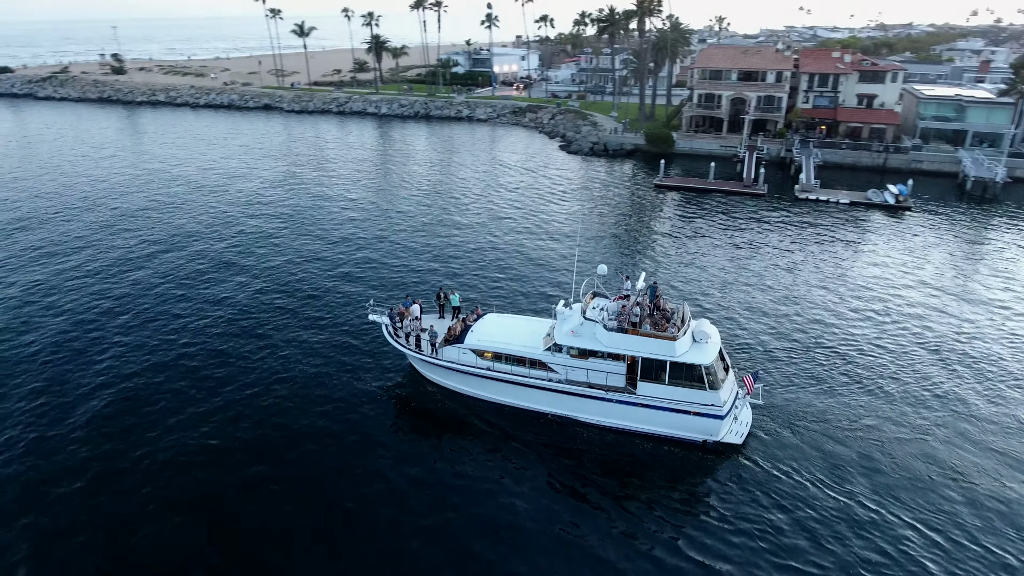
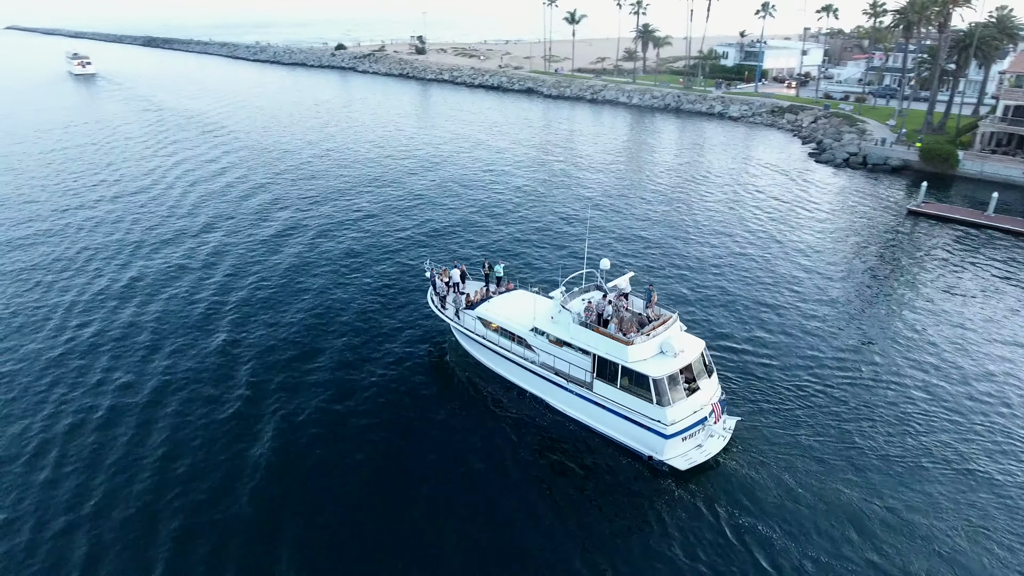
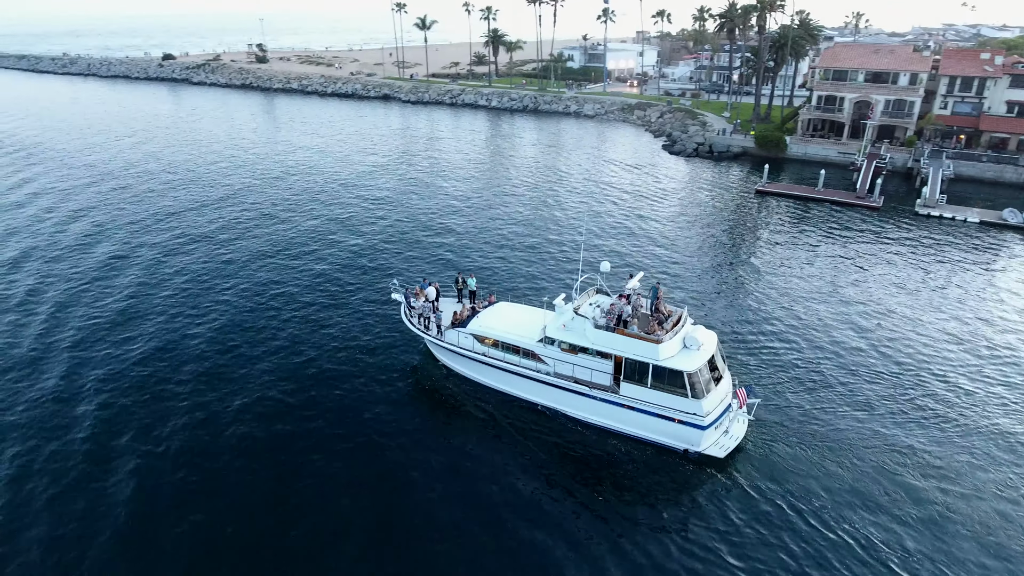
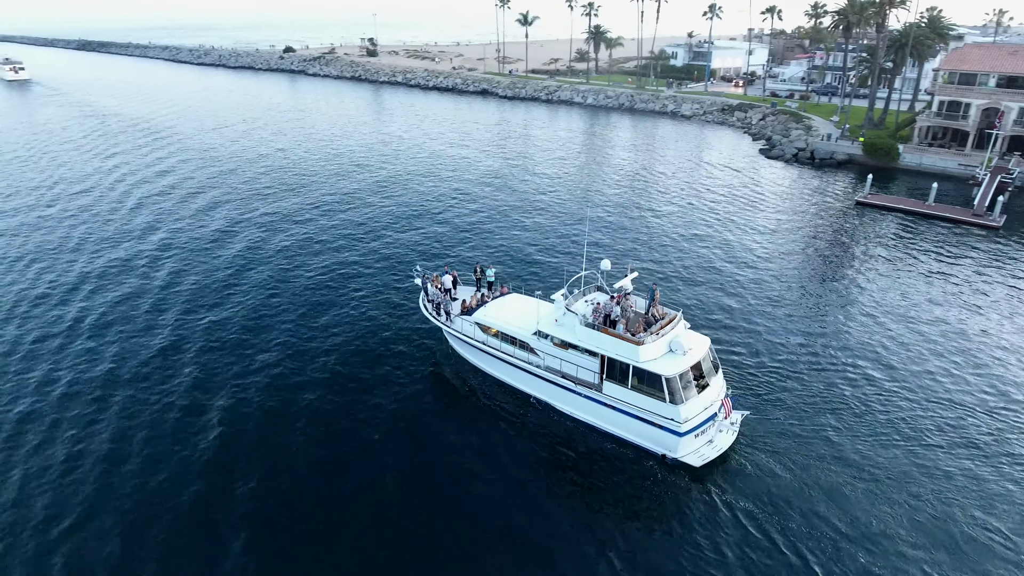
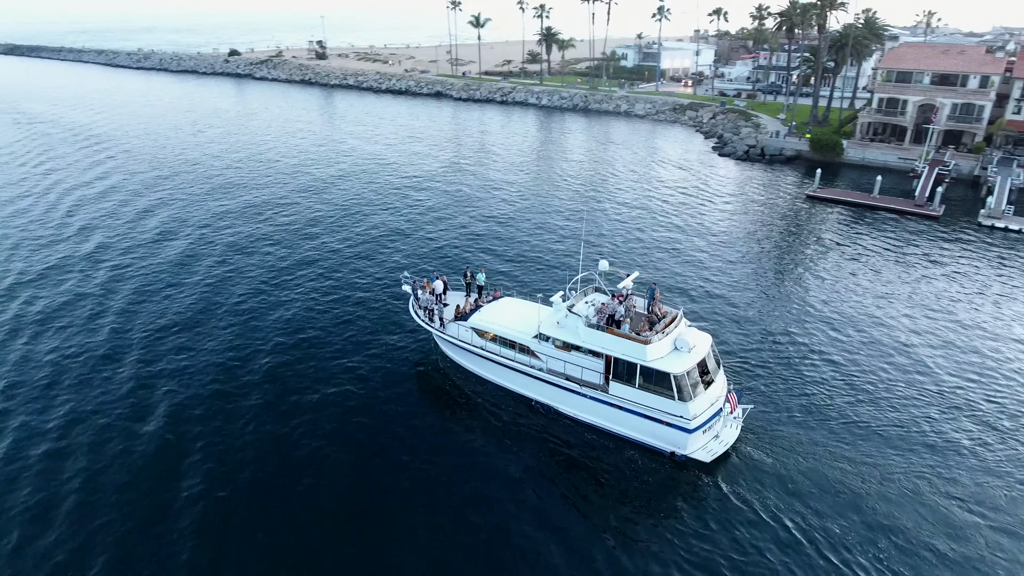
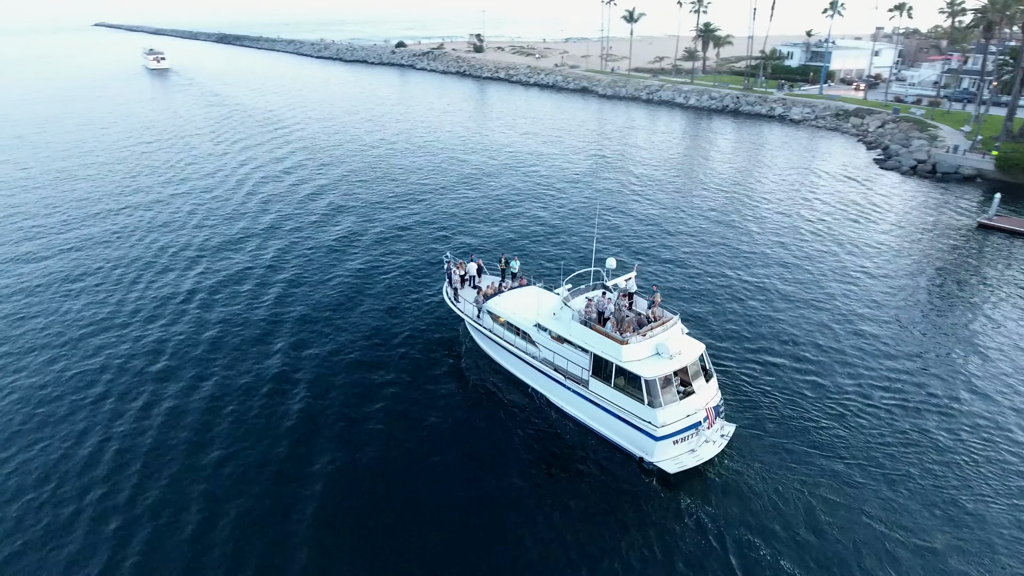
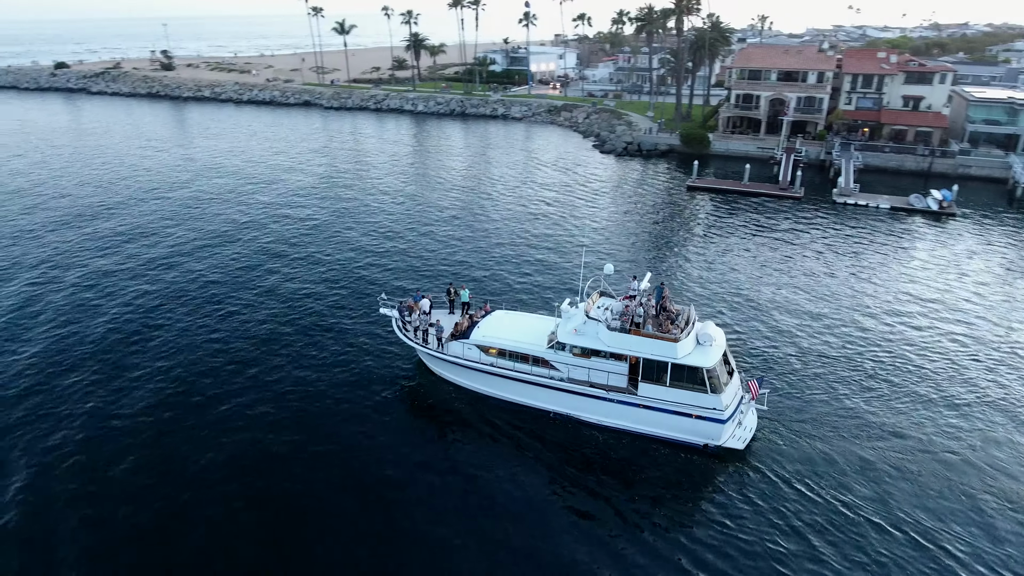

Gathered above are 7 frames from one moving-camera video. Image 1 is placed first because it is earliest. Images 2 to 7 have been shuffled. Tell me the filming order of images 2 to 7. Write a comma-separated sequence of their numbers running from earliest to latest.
7, 3, 5, 4, 2, 6
